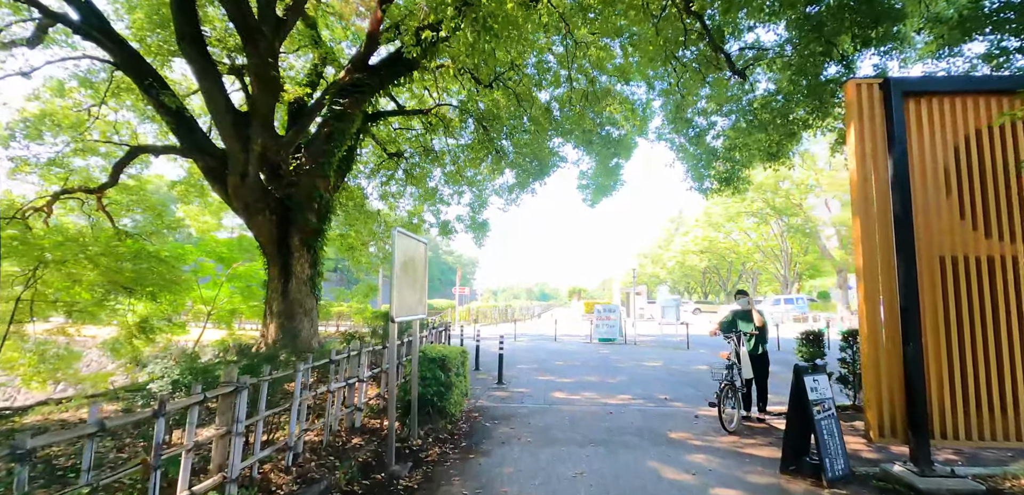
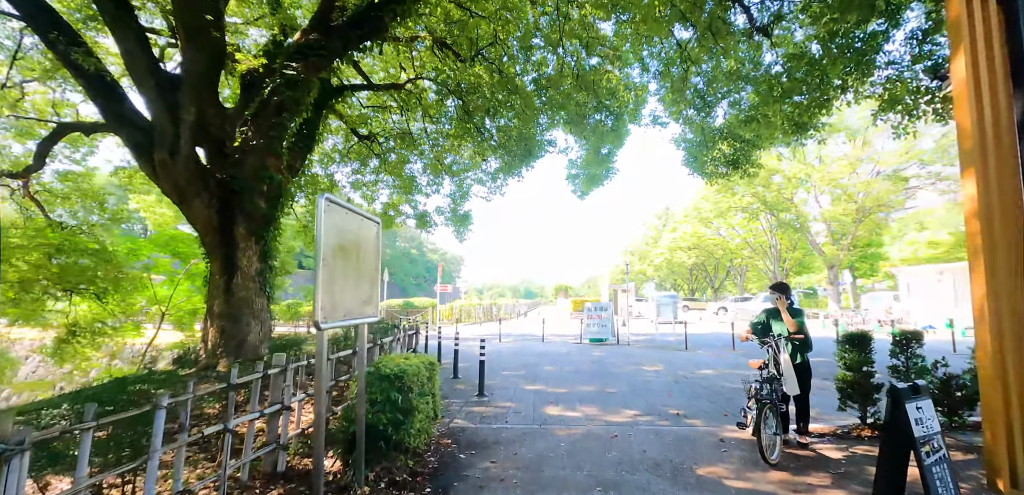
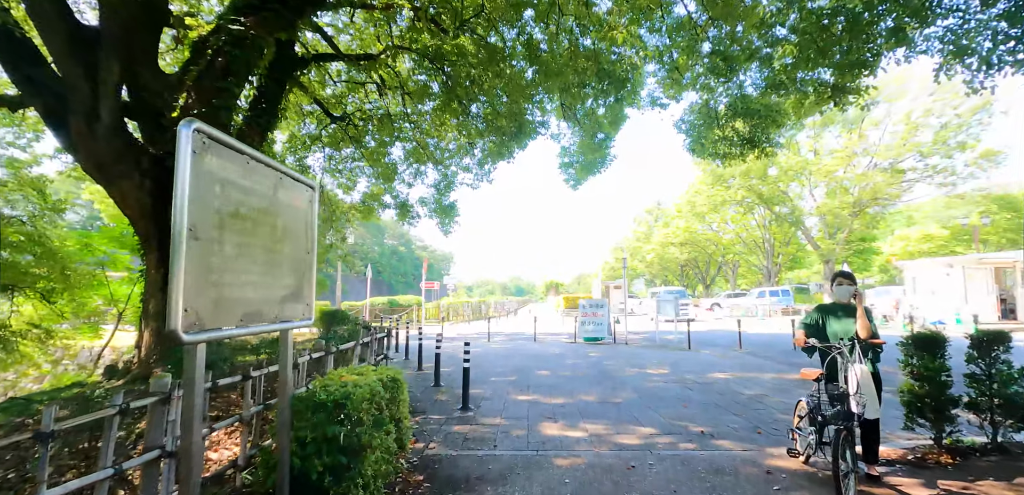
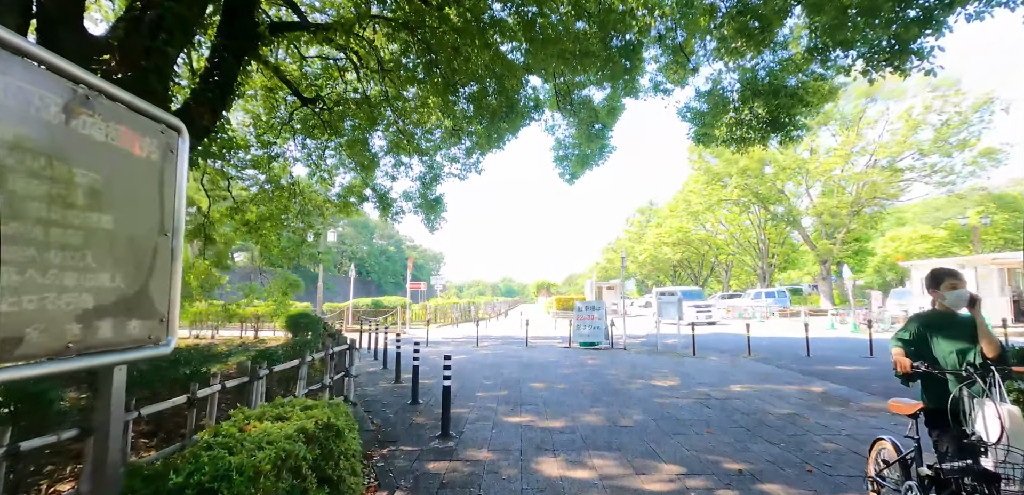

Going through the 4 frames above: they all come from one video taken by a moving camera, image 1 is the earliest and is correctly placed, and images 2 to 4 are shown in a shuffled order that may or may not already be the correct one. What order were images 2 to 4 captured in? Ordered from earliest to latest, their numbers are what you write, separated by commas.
2, 3, 4
